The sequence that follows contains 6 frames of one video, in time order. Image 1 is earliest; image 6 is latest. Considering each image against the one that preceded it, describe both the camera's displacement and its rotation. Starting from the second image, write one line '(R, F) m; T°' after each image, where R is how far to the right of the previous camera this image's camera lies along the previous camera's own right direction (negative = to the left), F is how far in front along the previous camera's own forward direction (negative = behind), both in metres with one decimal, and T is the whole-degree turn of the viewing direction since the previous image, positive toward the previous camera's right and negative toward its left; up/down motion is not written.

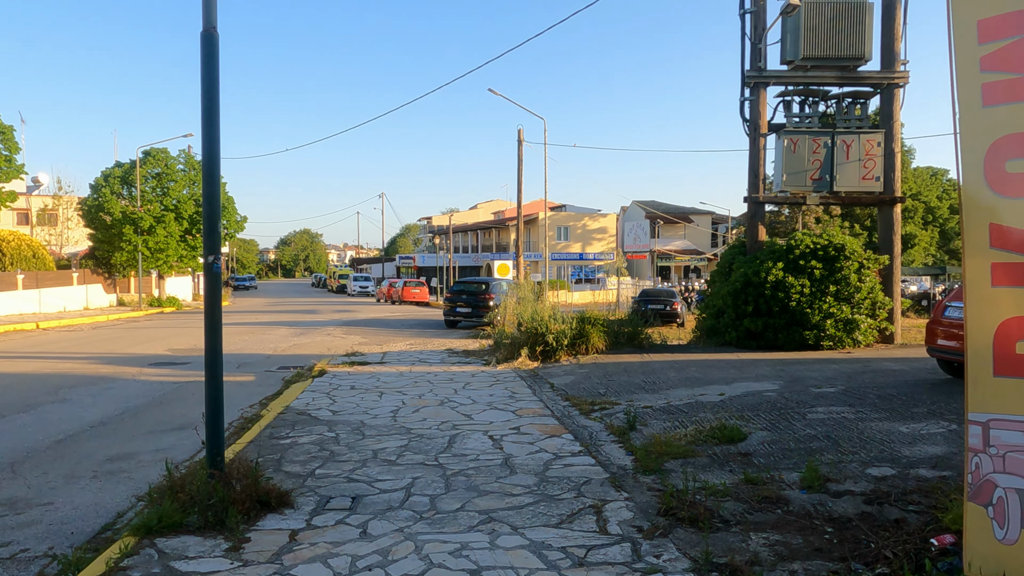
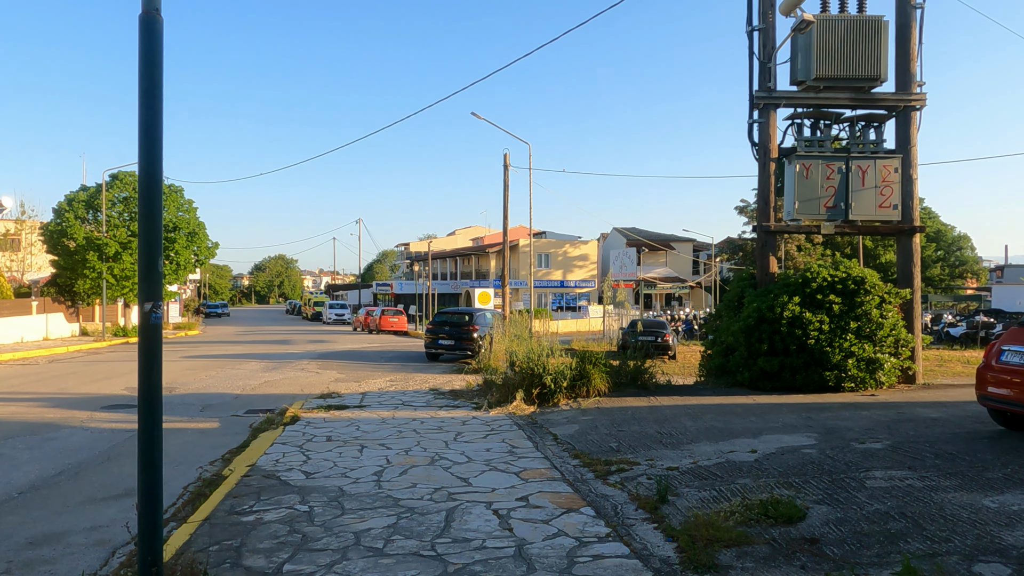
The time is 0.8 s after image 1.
(-0.2, +1.0) m; +2°
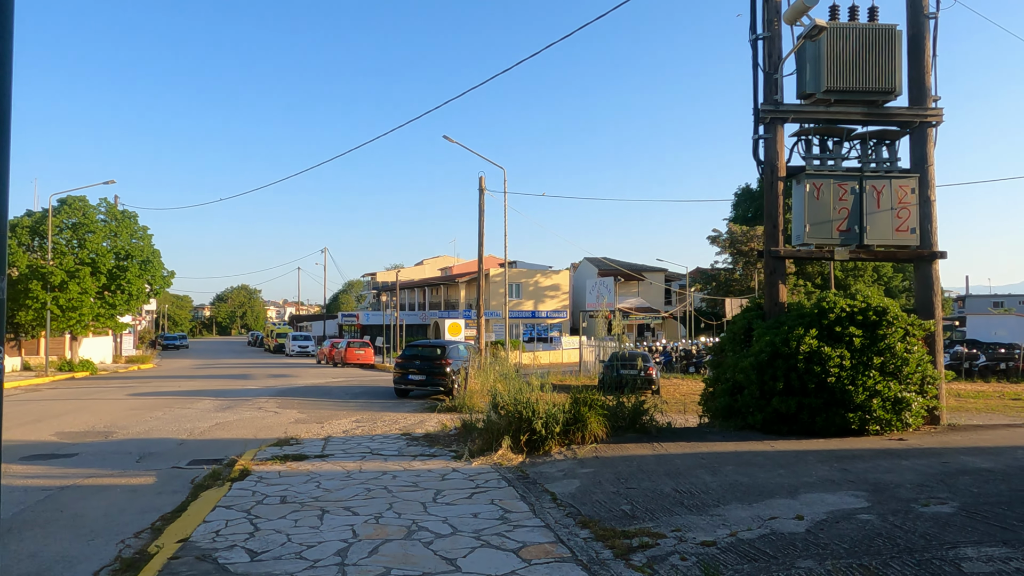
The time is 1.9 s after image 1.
(-0.2, +1.2) m; +2°
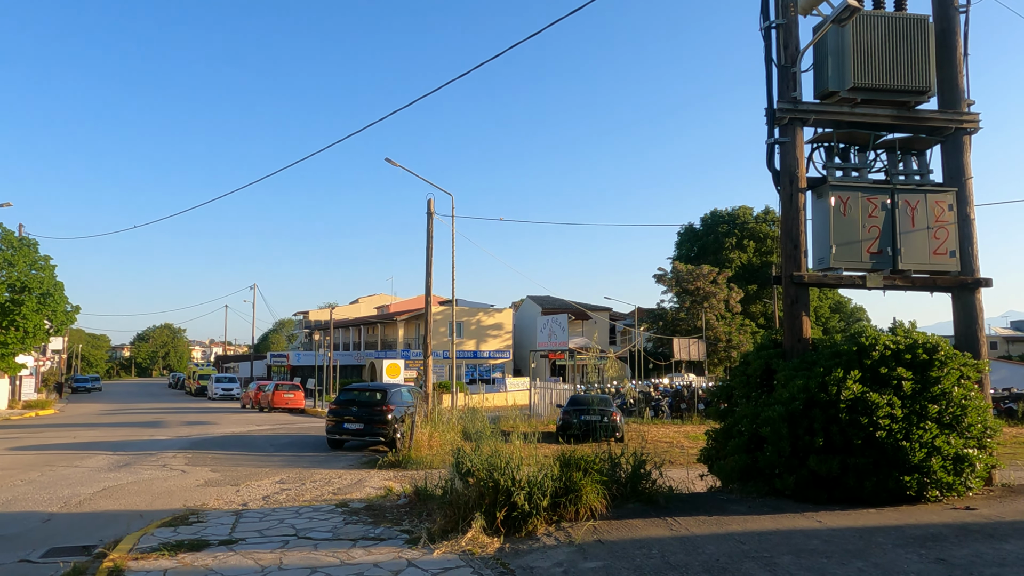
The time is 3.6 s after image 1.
(-0.3, +2.0) m; +5°
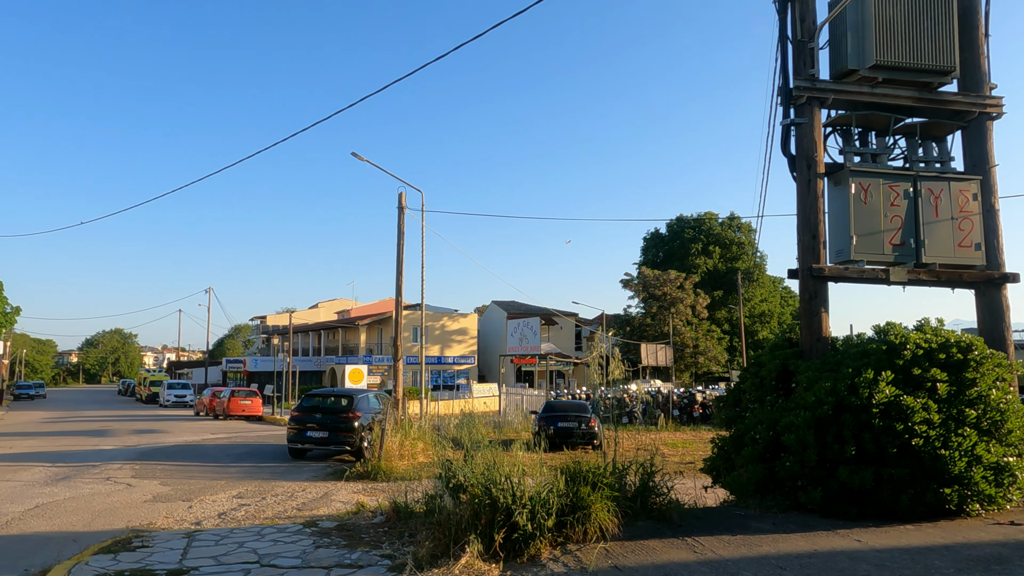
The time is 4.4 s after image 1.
(-0.3, +0.9) m; +3°
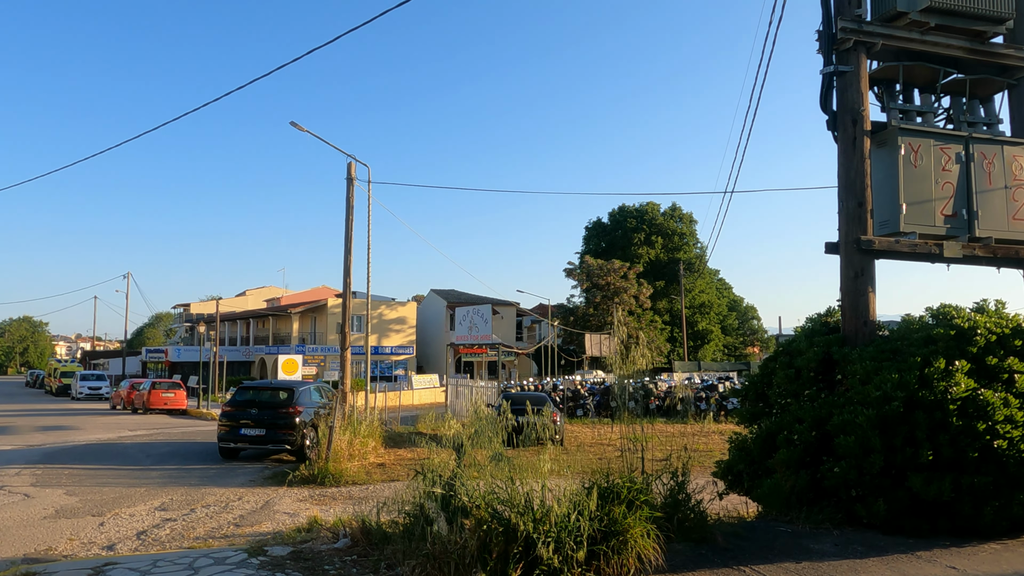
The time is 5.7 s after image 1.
(-0.5, +1.4) m; +5°
